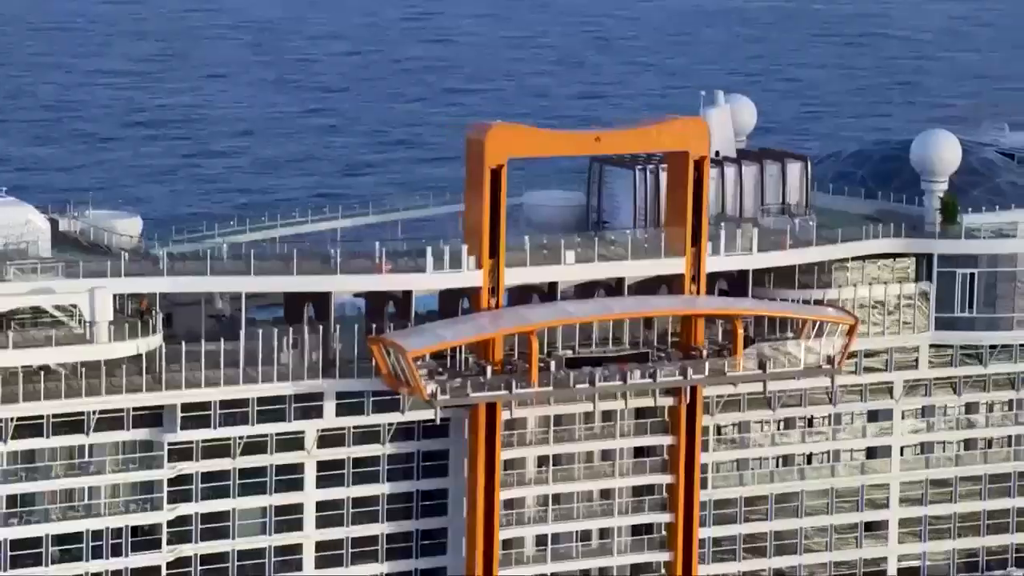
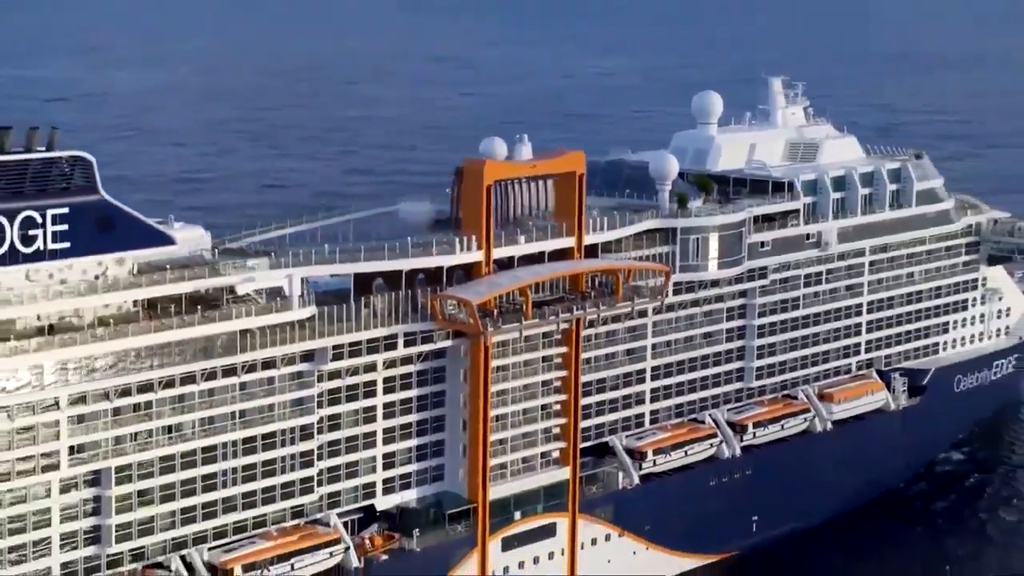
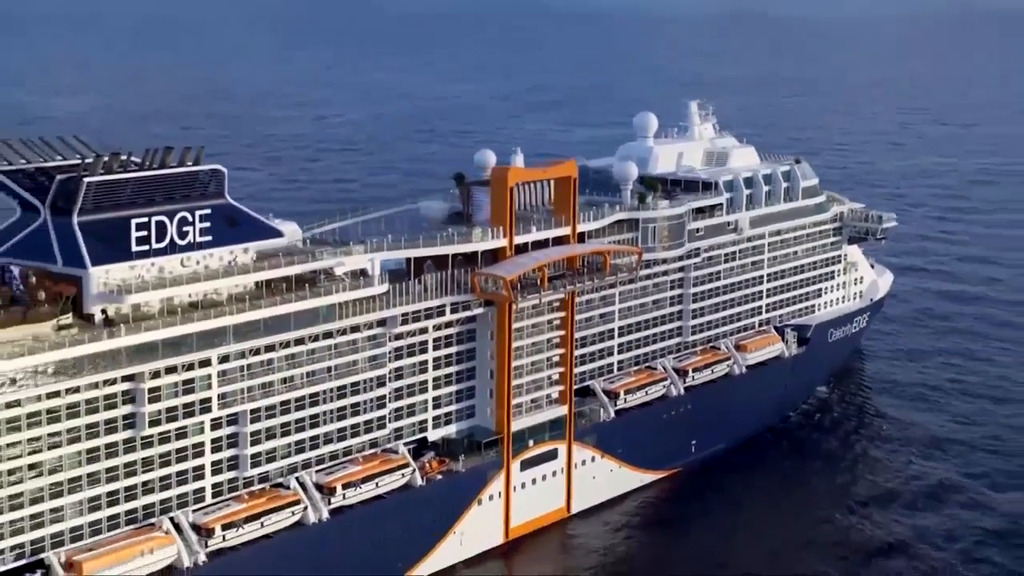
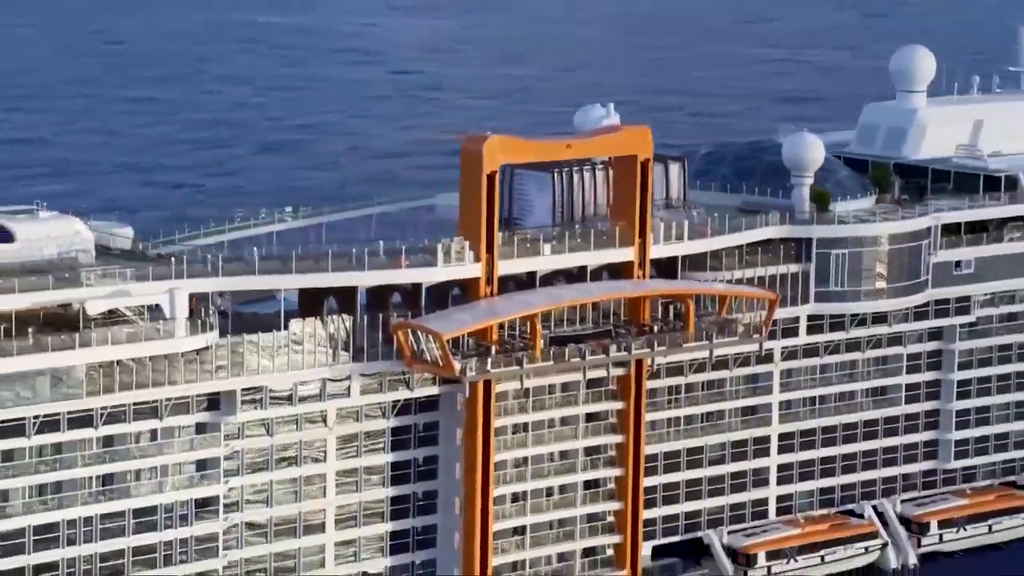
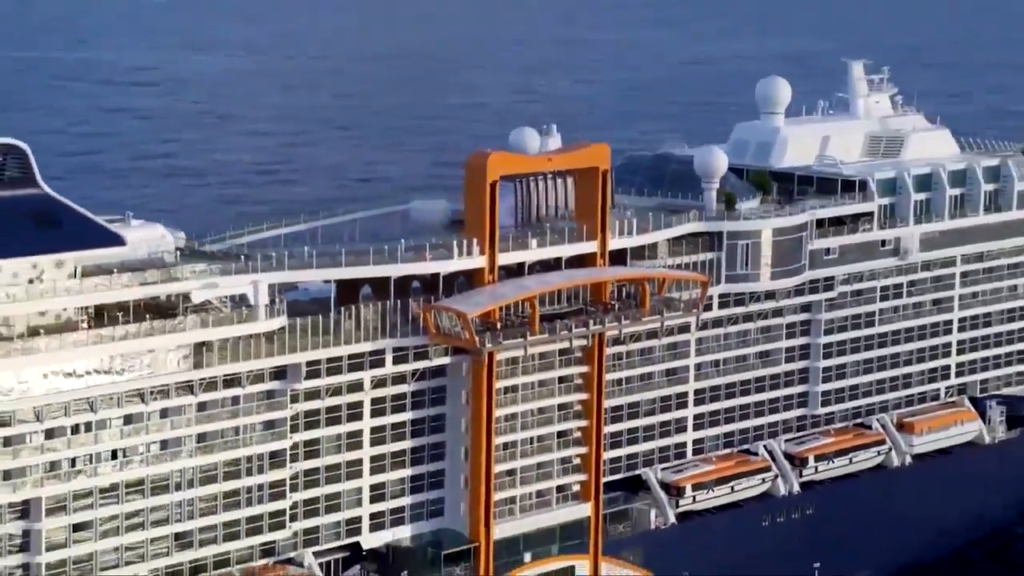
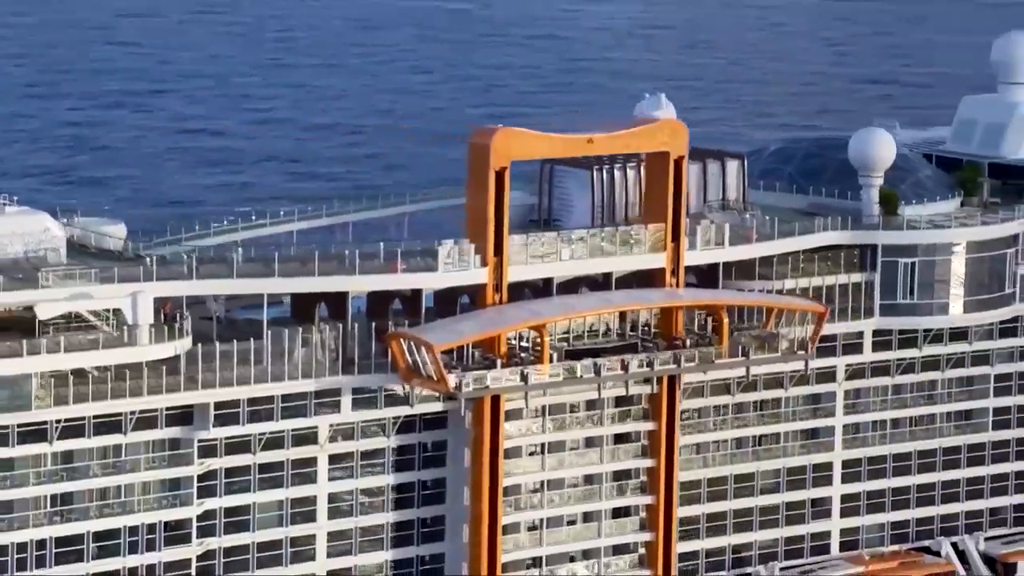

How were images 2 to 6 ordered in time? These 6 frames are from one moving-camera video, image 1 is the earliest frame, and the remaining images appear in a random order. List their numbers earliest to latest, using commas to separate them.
6, 4, 5, 2, 3
